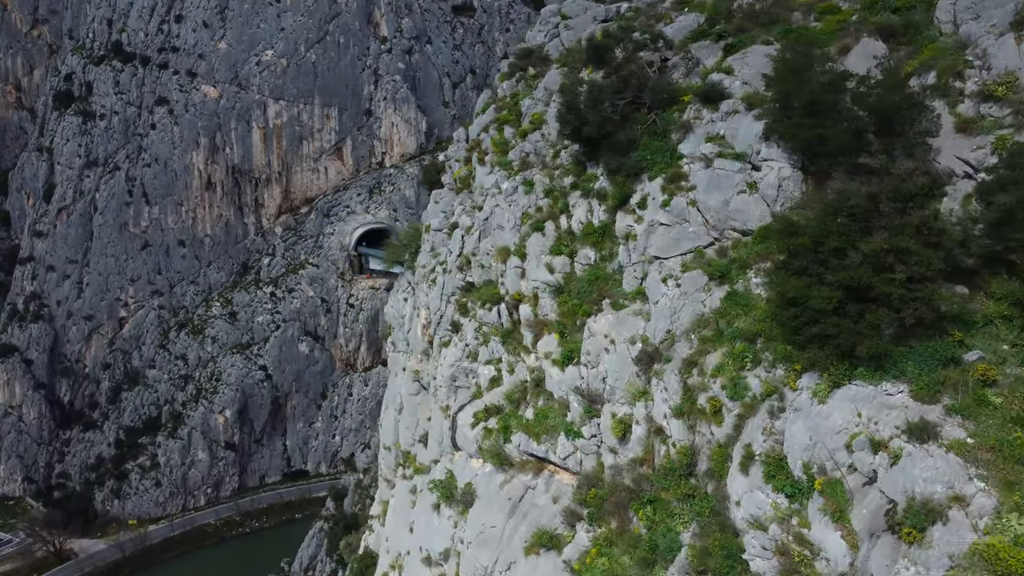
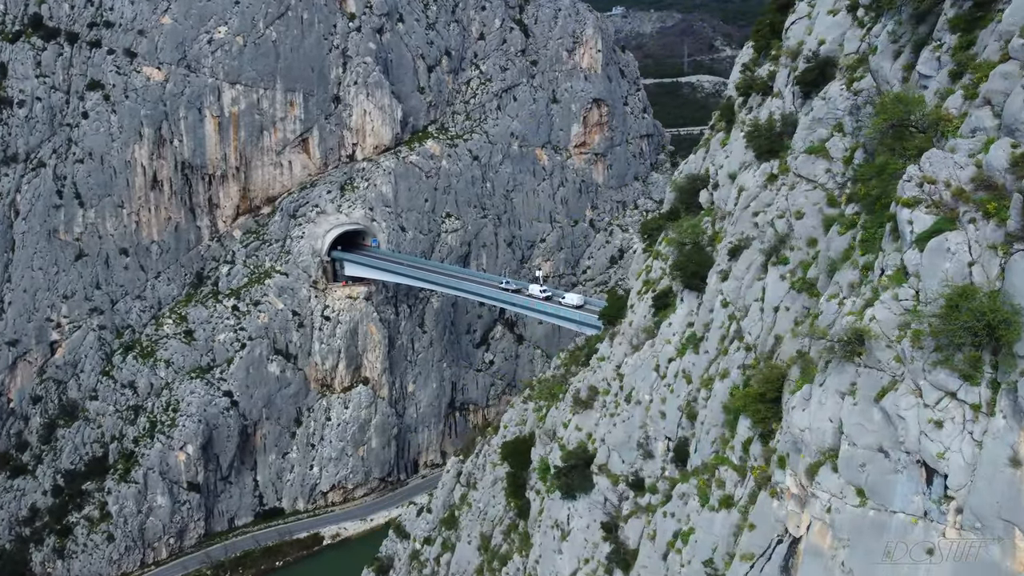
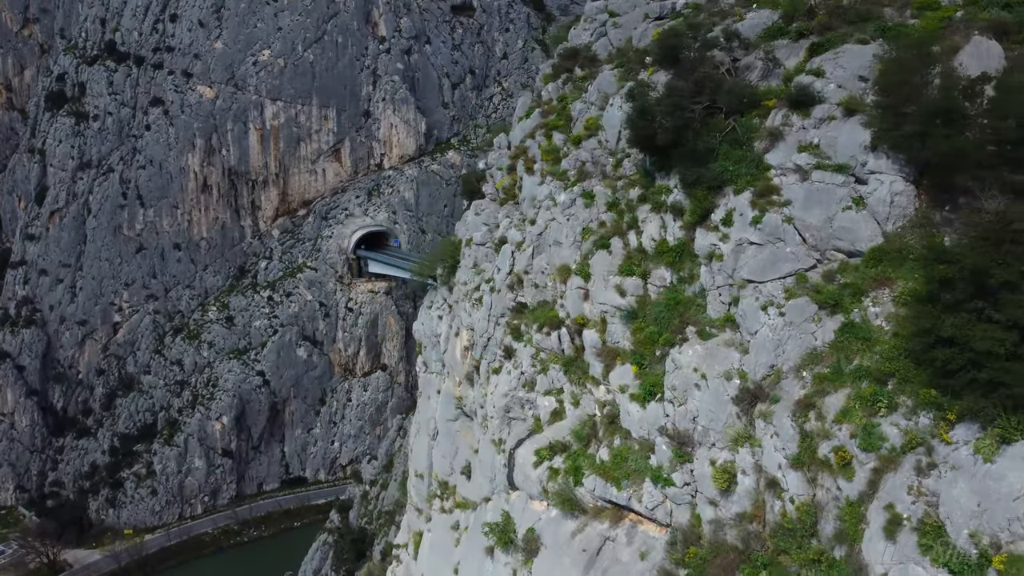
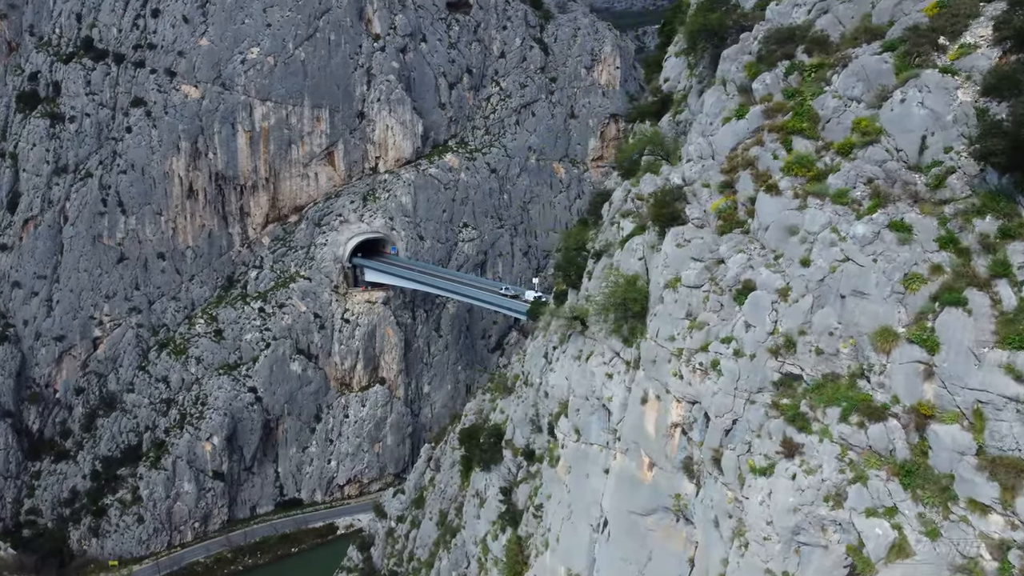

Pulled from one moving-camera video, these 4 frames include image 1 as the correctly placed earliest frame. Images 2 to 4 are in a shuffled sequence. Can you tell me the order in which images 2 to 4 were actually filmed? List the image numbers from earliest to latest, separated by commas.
3, 4, 2
